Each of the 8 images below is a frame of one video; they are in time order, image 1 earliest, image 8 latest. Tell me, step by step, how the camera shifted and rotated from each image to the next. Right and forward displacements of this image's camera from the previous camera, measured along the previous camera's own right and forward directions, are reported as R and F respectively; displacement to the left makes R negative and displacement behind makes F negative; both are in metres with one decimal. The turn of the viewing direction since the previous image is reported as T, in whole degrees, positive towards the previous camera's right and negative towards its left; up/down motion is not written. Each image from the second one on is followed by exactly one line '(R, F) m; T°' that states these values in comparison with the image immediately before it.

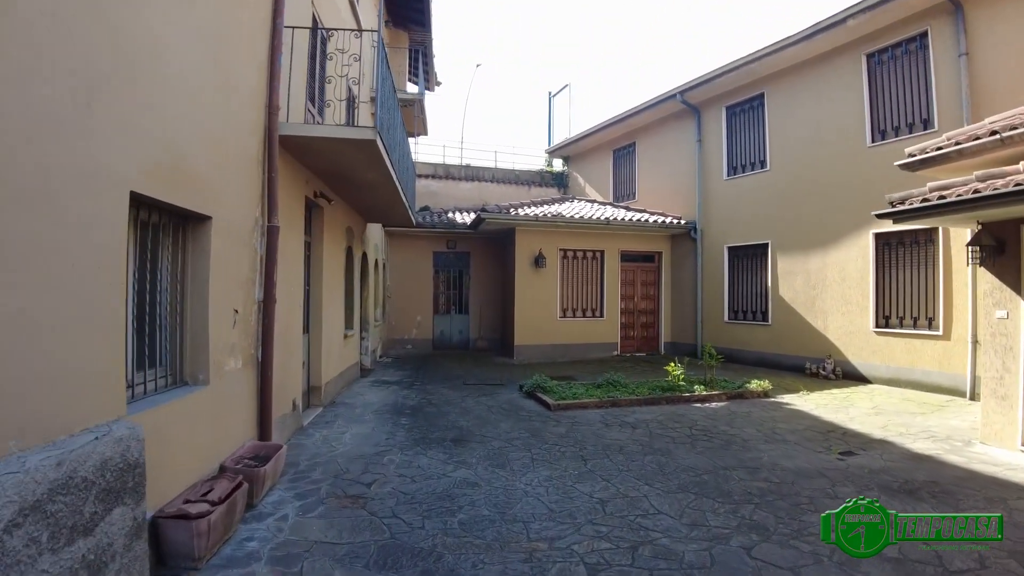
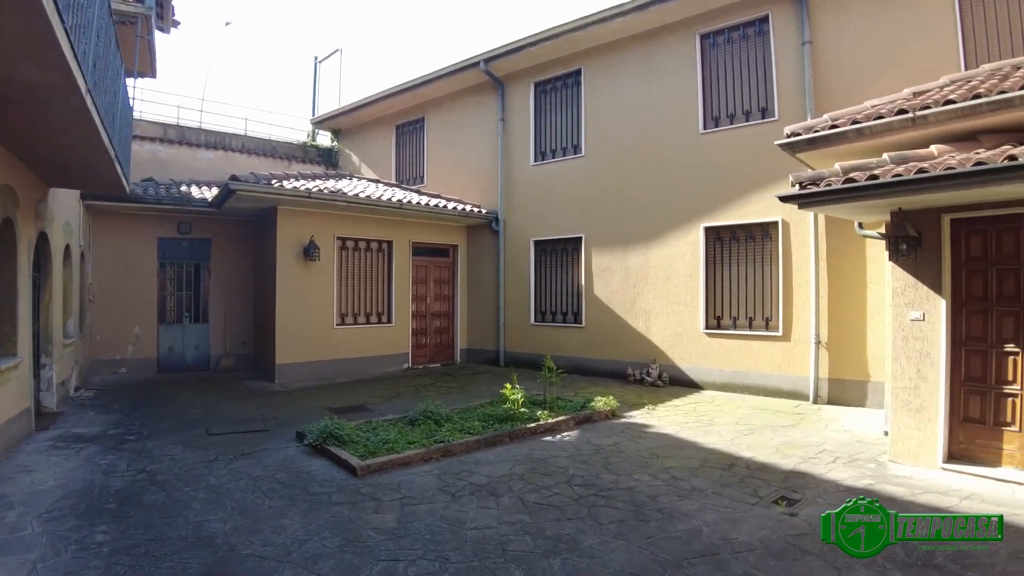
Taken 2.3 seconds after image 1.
(-0.4, +2.7) m; +22°
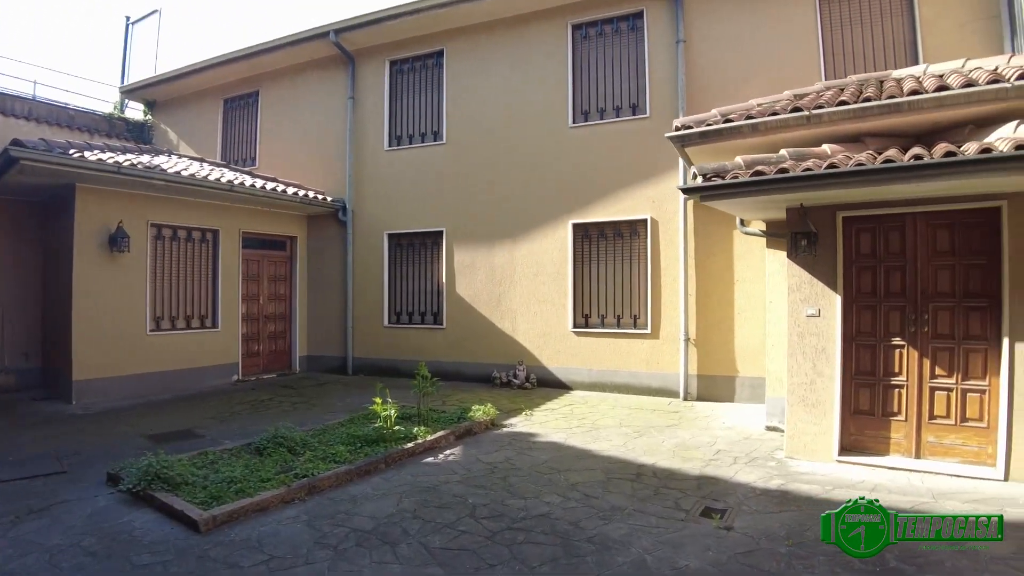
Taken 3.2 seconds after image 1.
(-0.5, +0.9) m; +15°
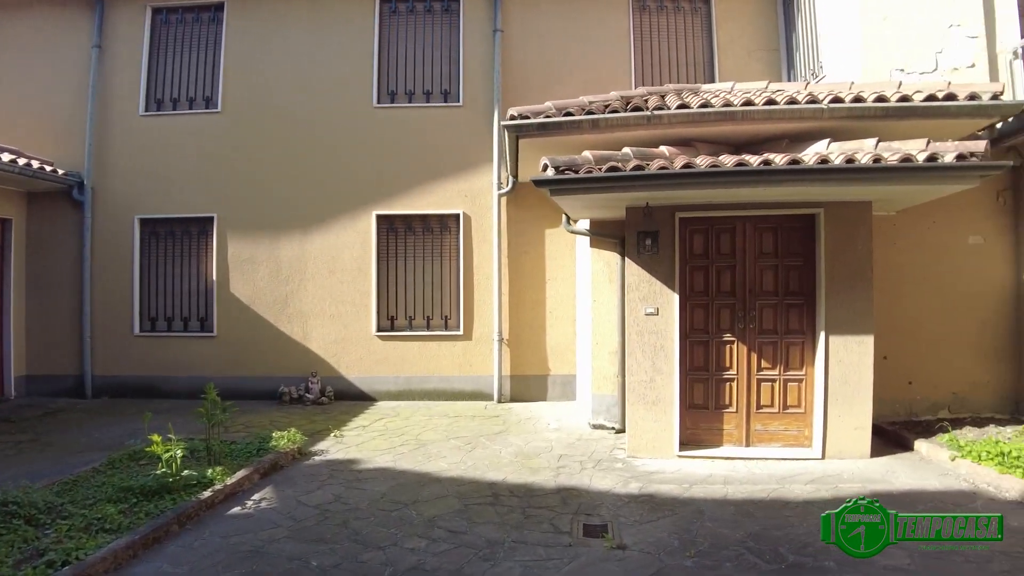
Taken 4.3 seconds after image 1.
(-0.7, +0.8) m; +22°
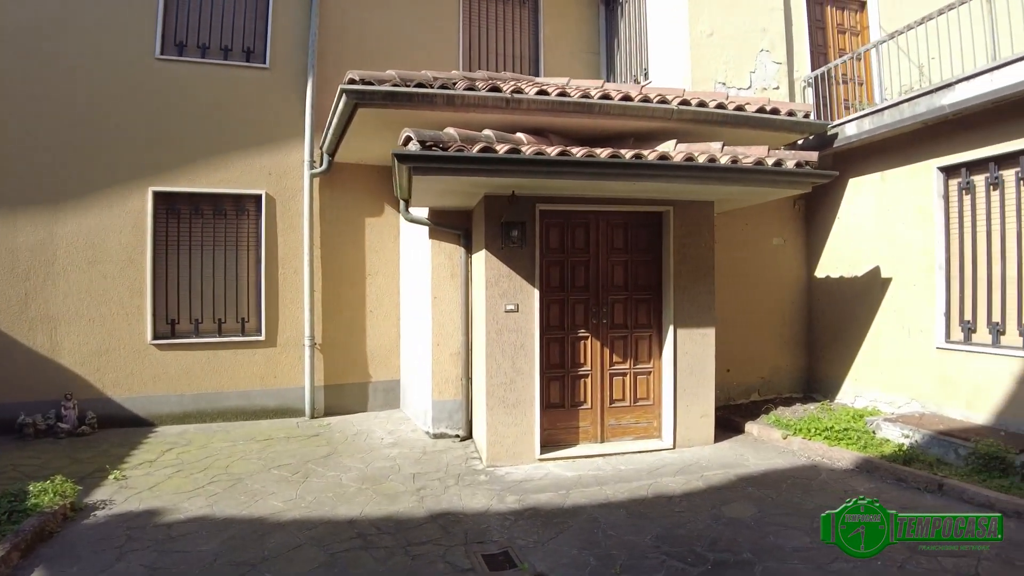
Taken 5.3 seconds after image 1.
(-0.8, +0.8) m; +23°
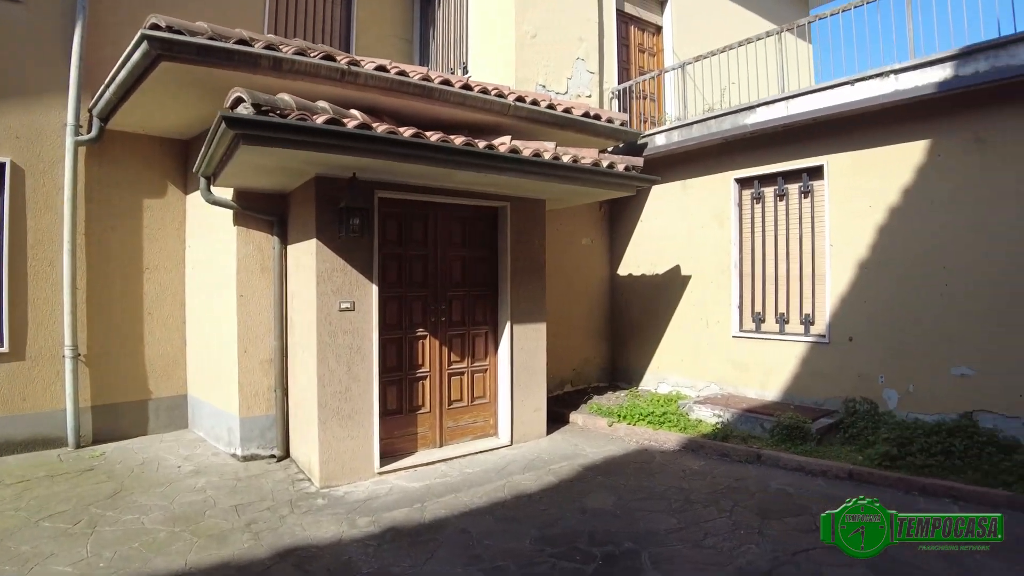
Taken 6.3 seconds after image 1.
(-0.7, +0.4) m; +22°
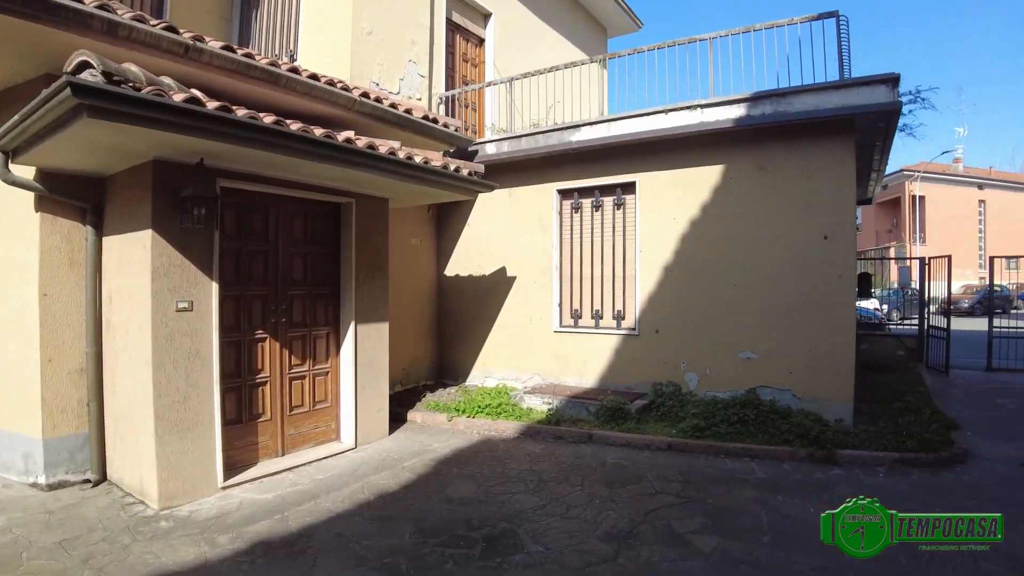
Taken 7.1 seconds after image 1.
(-0.7, 0.0) m; +21°
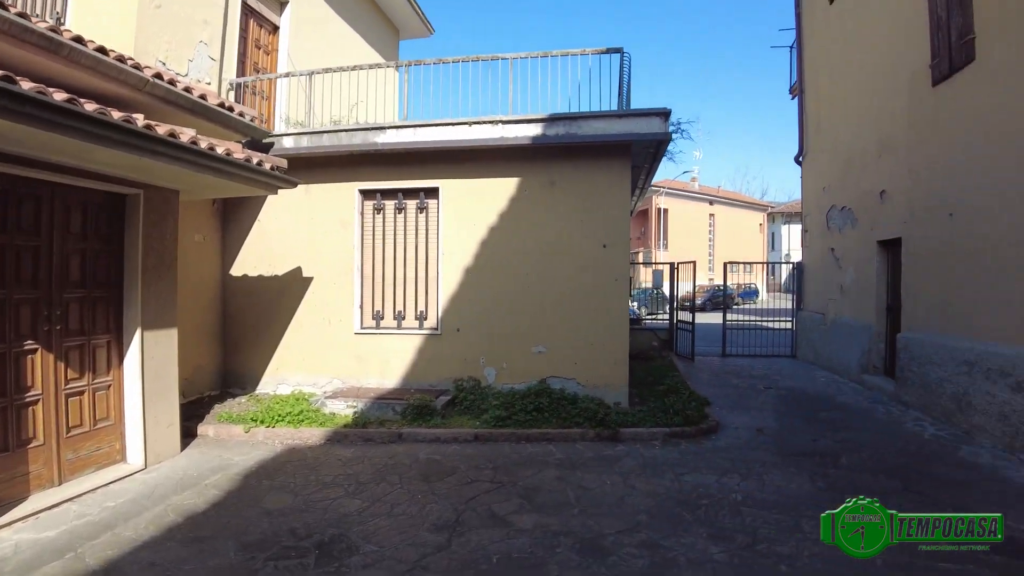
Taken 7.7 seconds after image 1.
(-0.5, -0.1) m; +22°
